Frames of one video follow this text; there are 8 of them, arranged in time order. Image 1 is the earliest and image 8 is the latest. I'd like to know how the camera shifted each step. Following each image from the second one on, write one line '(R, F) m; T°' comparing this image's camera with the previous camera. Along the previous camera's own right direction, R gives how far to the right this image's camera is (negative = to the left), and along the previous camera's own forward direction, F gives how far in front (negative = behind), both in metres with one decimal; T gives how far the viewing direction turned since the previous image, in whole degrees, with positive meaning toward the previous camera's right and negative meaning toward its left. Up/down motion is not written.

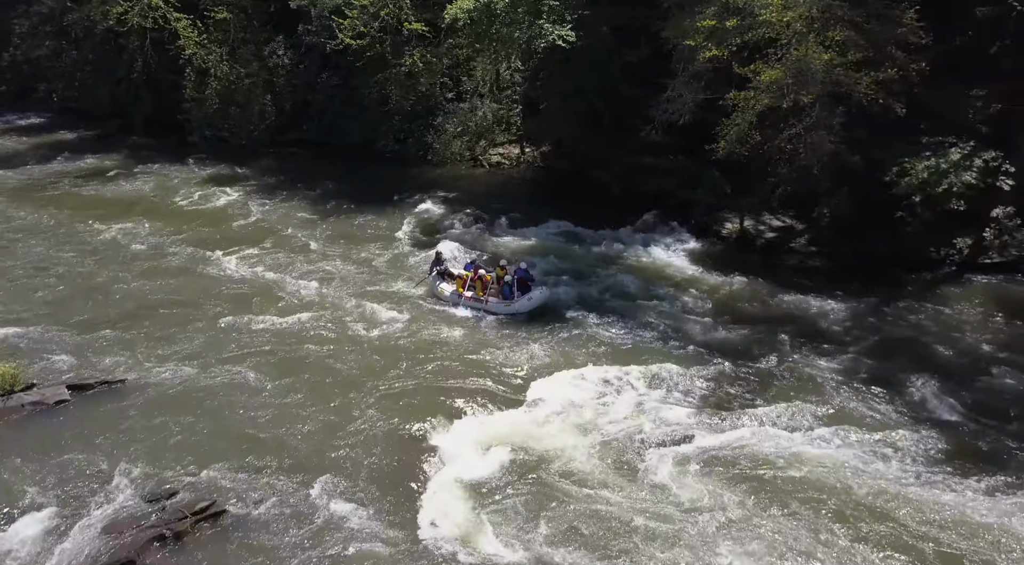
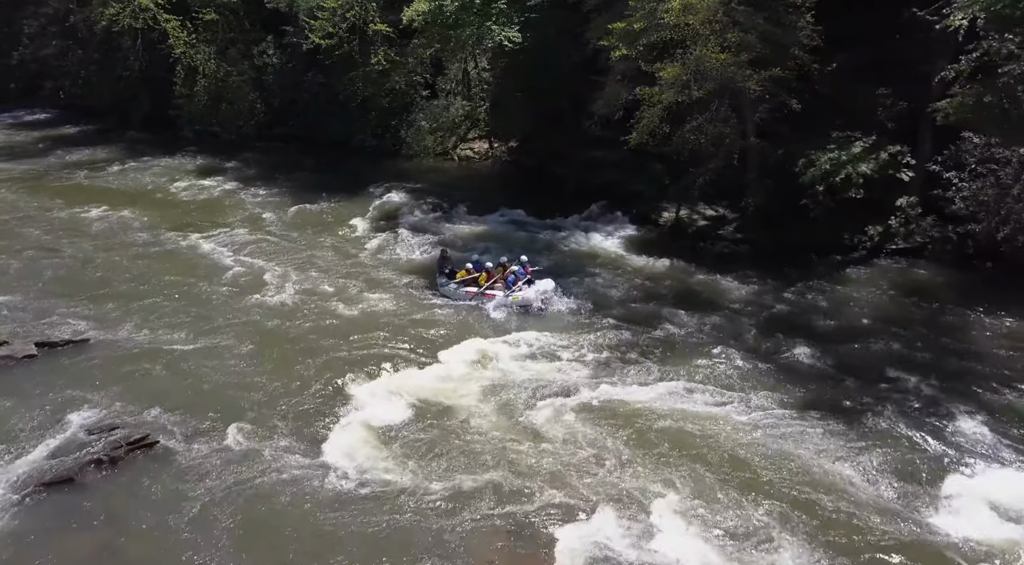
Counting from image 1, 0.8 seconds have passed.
(+1.9, -1.7) m; -1°
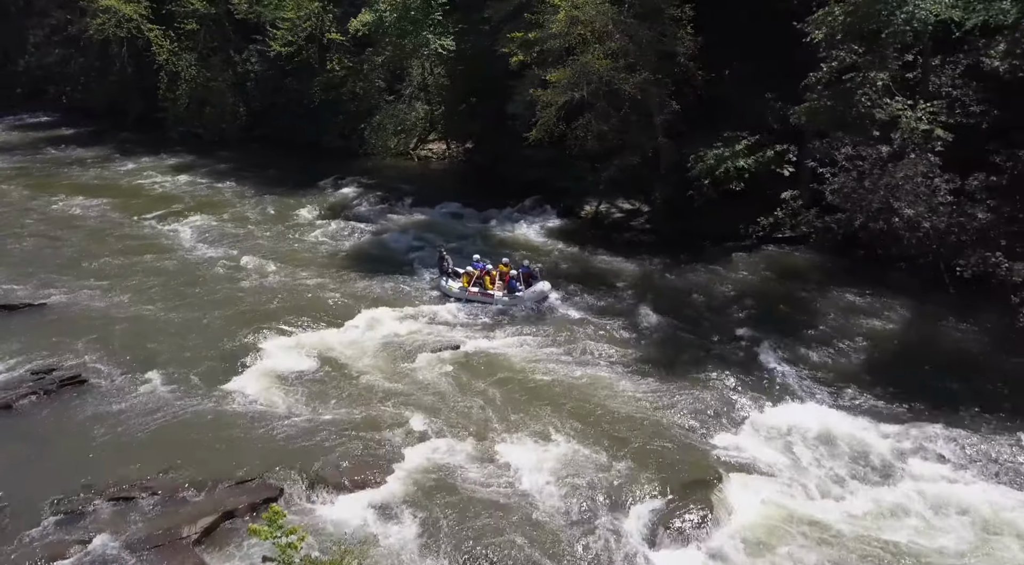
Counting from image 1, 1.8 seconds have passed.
(+2.6, -2.3) m; -1°
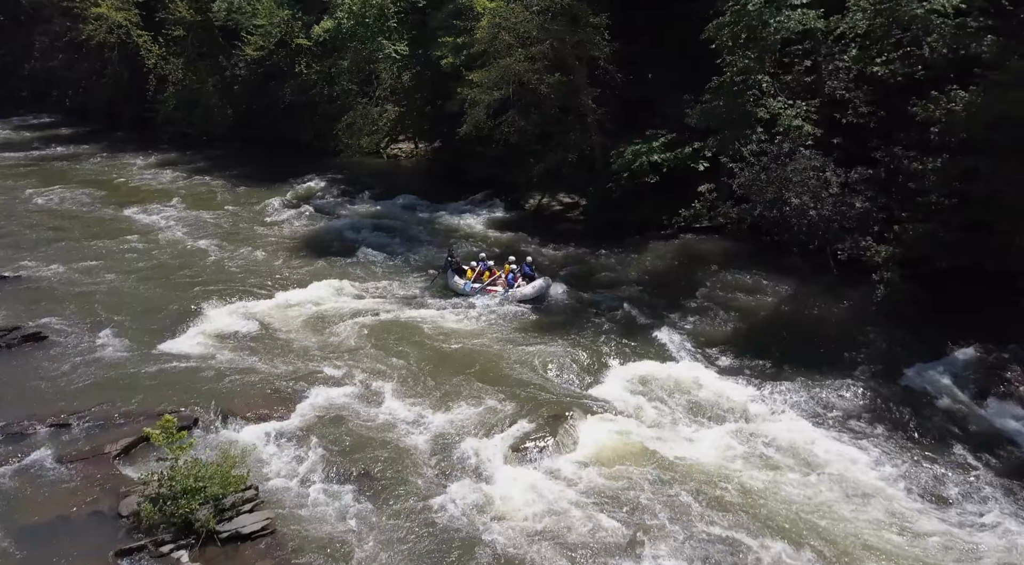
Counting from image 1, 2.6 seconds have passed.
(+2.2, -2.1) m; -1°
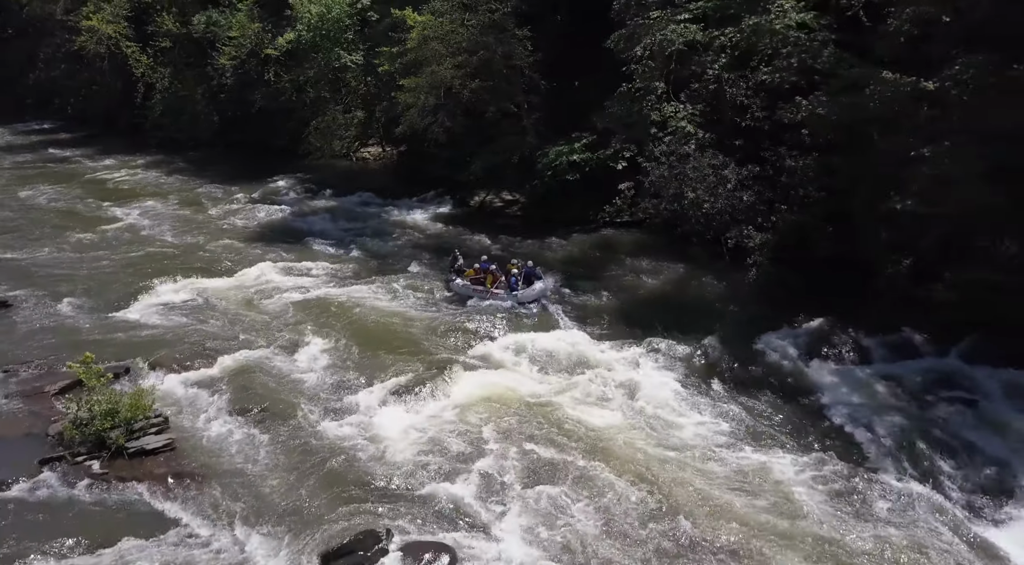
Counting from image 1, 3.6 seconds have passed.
(+2.5, -2.3) m; -1°
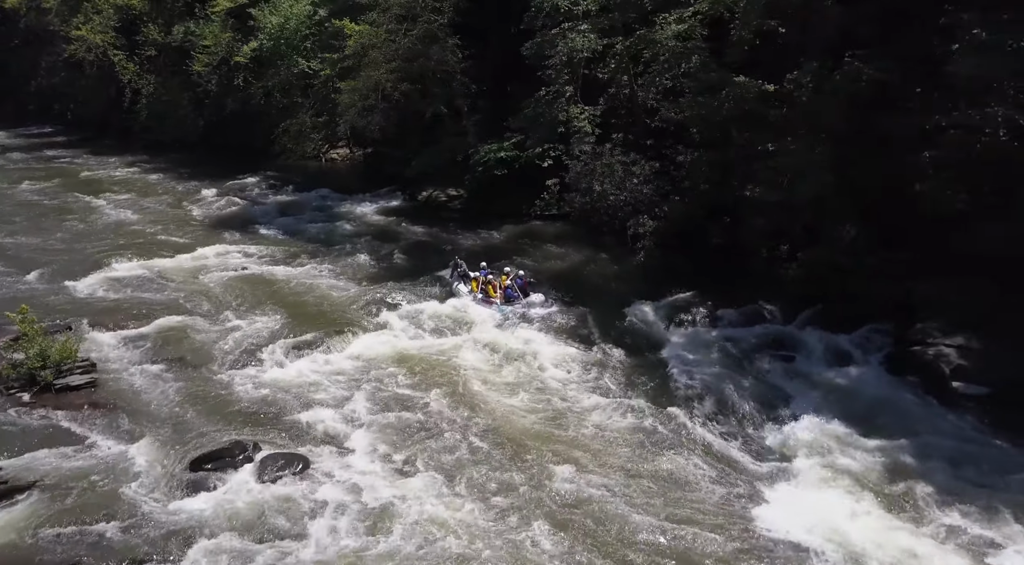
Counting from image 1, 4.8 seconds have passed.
(+2.8, -2.4) m; -1°
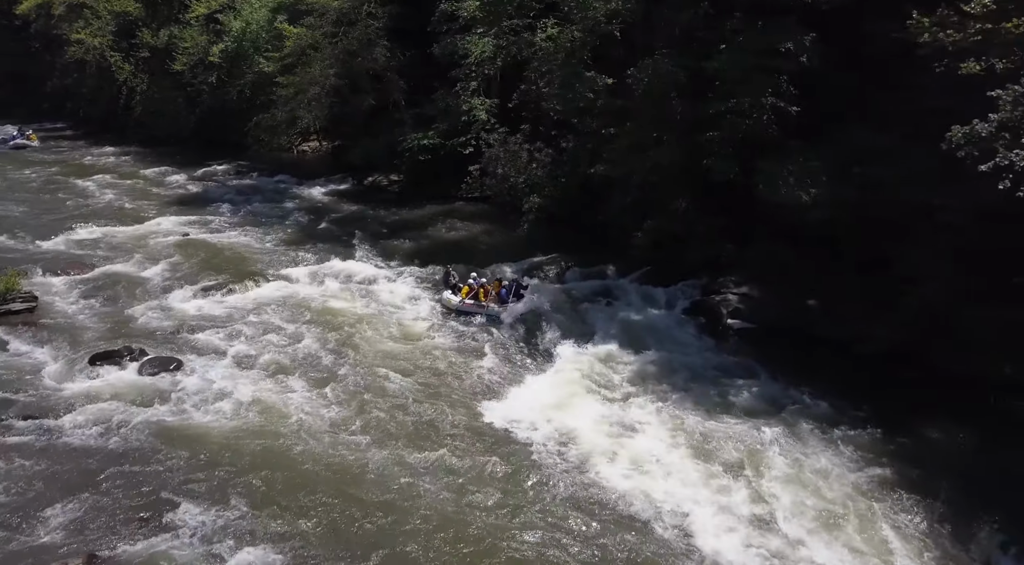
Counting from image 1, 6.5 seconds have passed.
(+4.1, -3.6) m; -2°
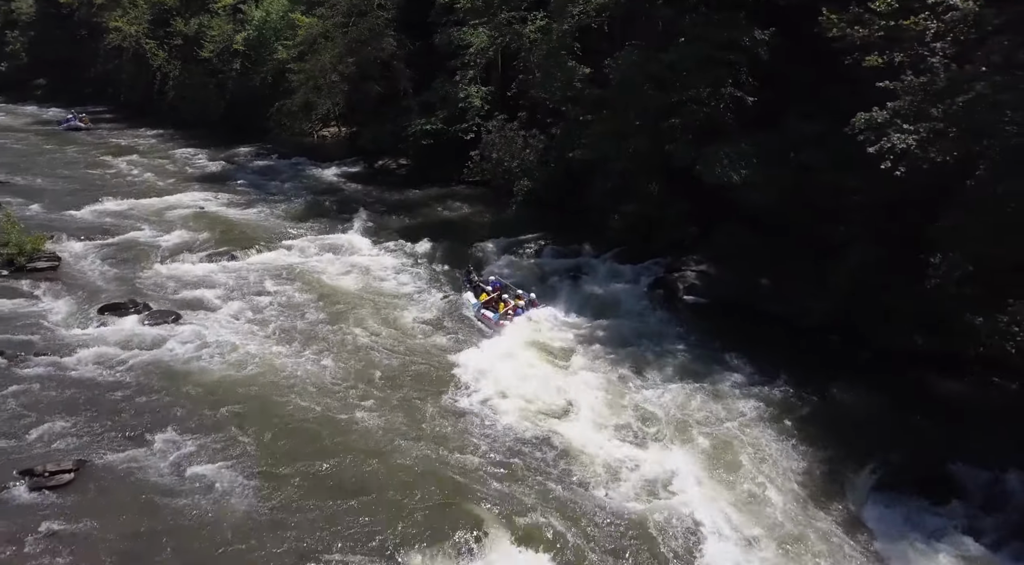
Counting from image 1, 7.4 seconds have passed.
(+1.7, -1.6) m; -3°
